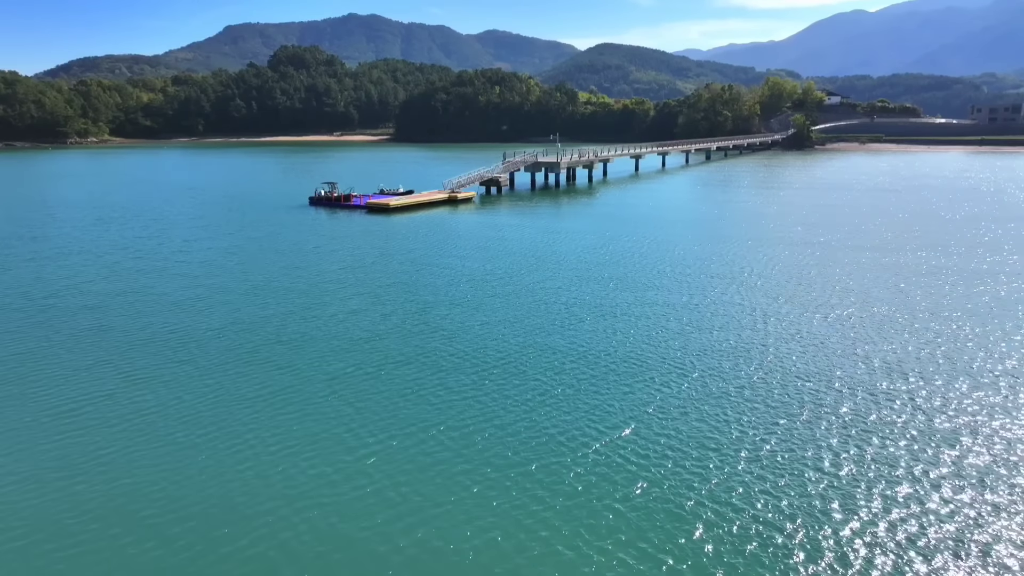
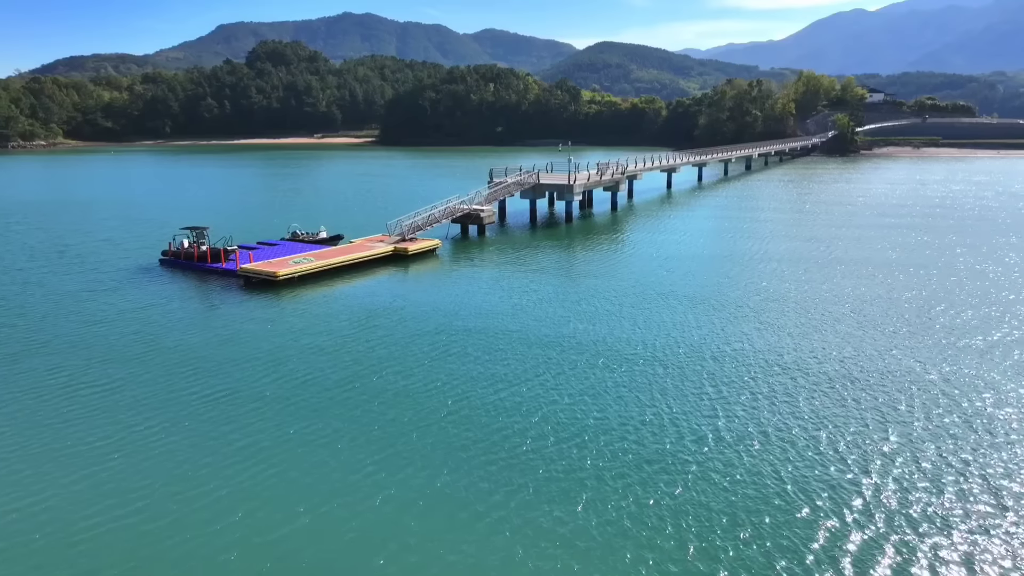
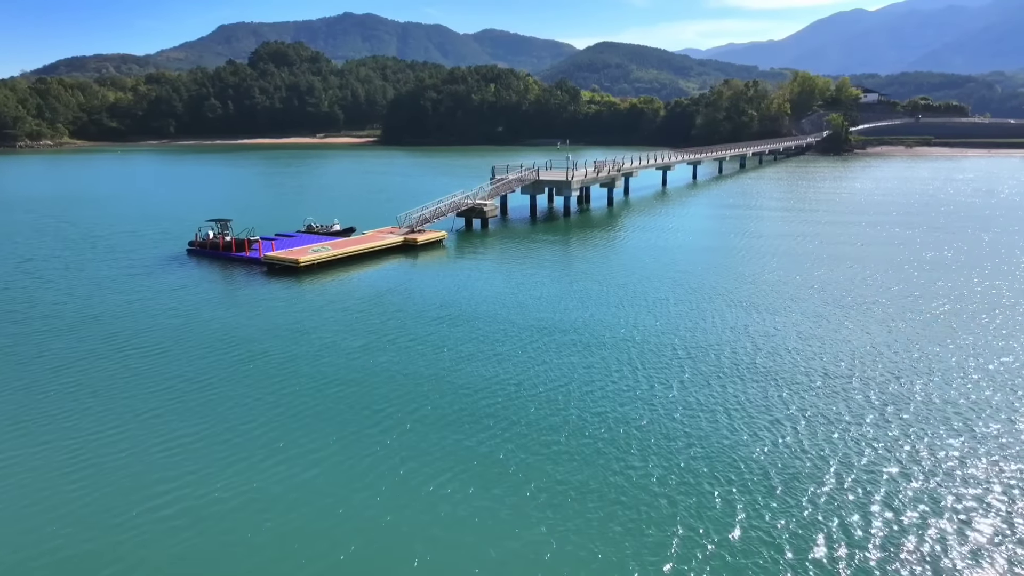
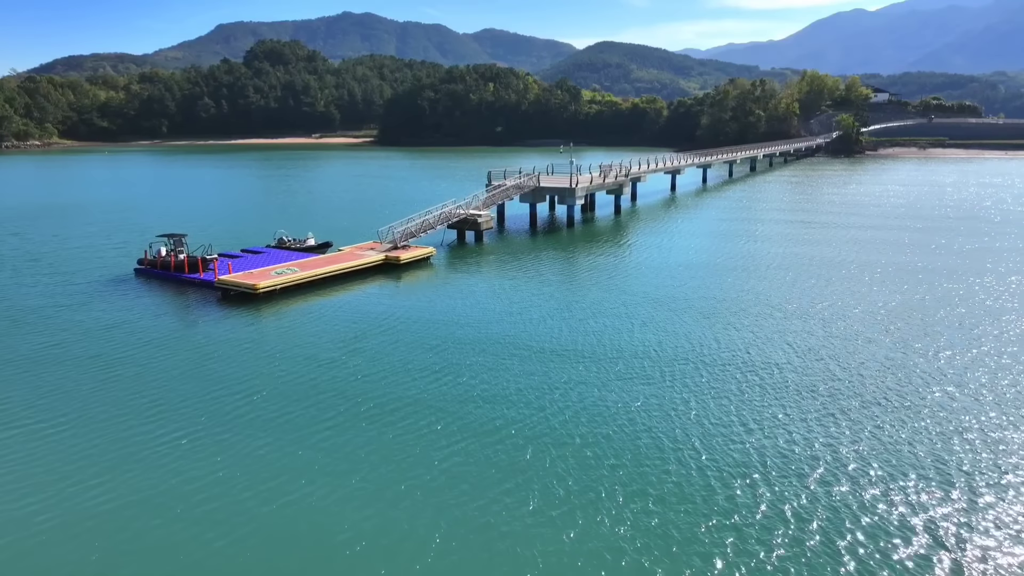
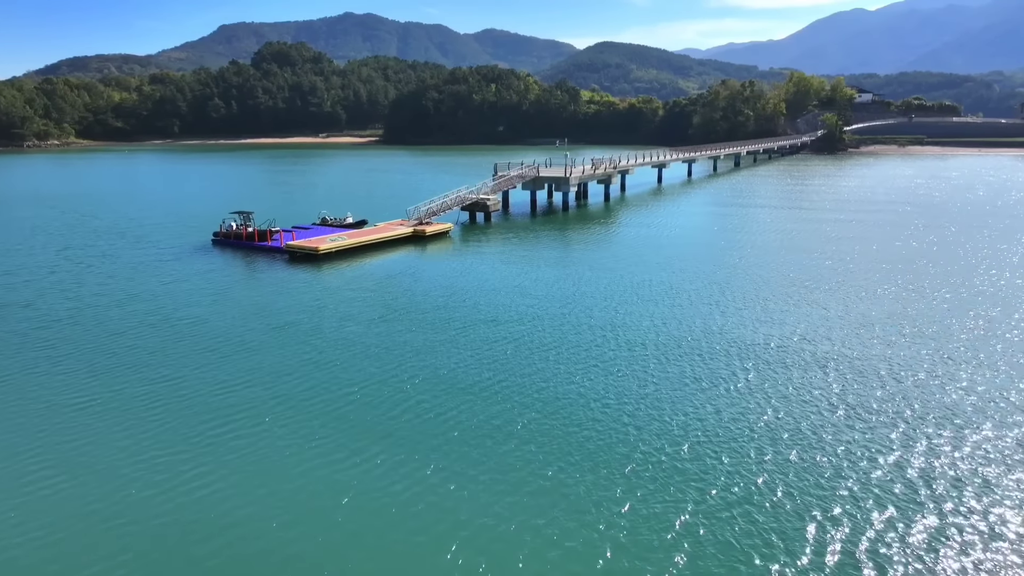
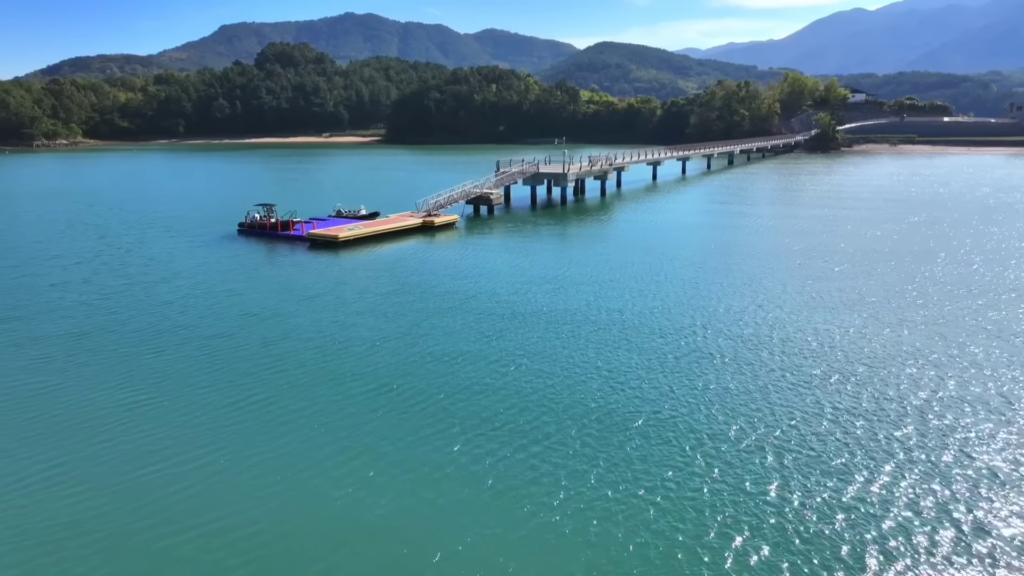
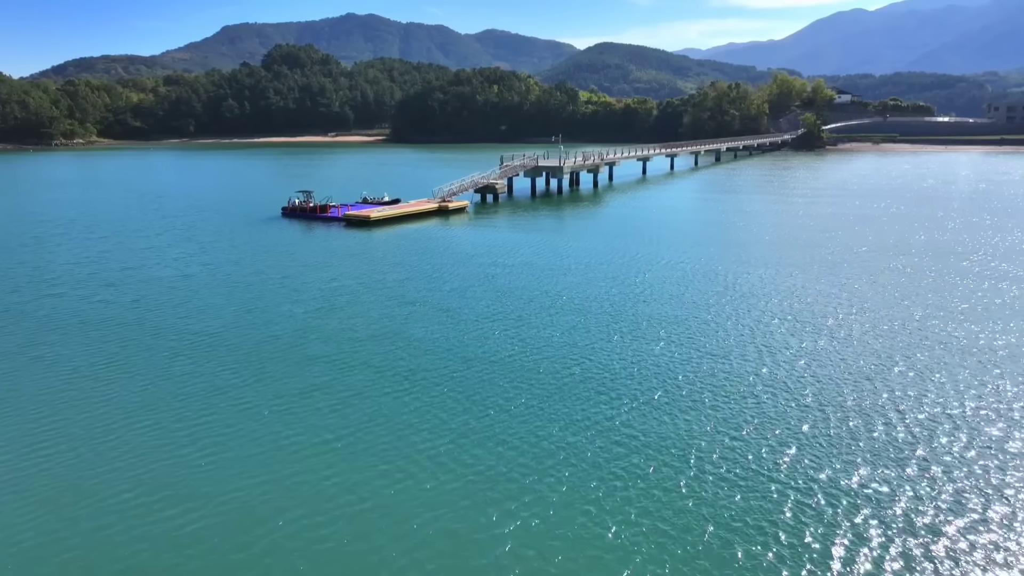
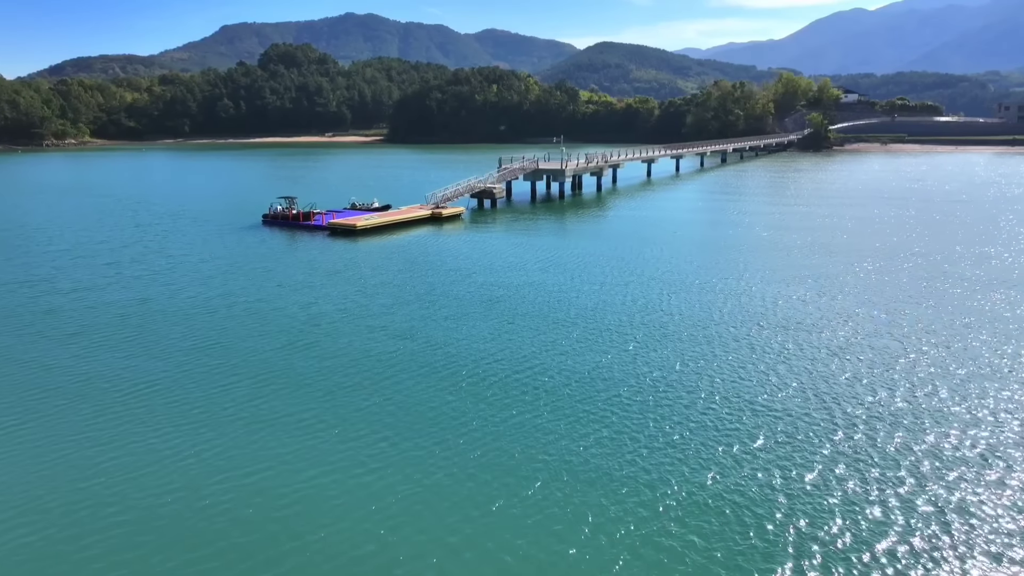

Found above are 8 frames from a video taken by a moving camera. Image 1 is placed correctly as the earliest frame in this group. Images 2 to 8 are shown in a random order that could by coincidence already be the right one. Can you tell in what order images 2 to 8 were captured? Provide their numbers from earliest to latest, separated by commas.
7, 8, 6, 5, 3, 2, 4
